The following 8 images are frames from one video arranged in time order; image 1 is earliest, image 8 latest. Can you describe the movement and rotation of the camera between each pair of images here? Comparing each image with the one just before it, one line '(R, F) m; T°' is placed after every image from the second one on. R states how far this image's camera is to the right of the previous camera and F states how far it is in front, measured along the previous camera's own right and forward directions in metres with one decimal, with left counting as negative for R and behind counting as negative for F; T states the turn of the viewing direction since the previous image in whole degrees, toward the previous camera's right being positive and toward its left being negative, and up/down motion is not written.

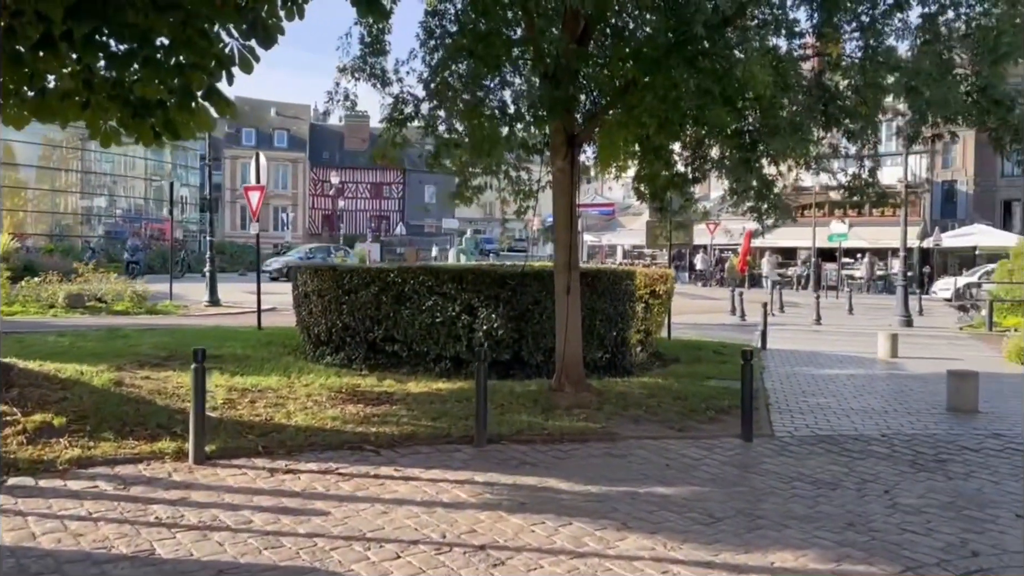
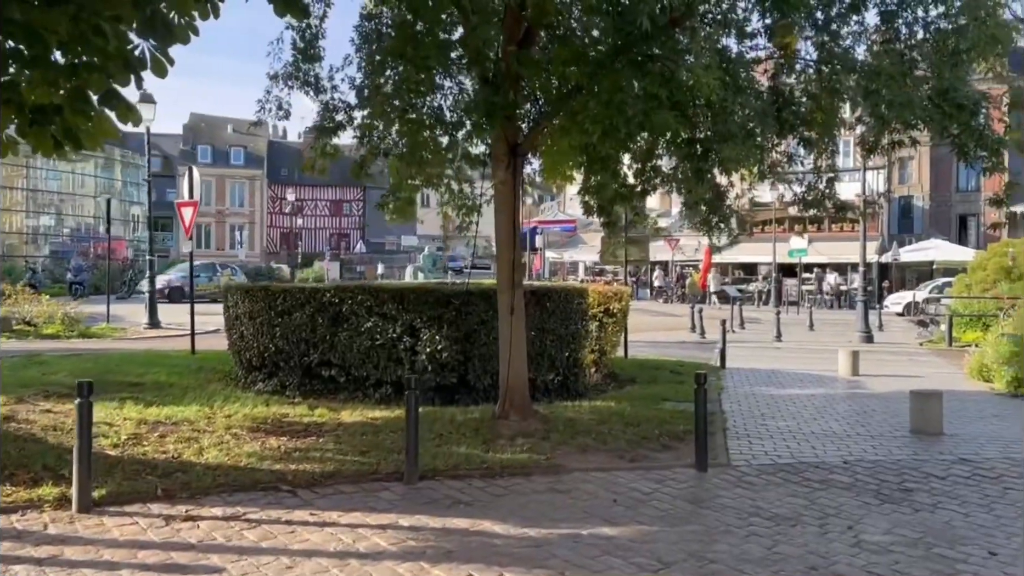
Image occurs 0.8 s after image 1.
(+0.3, +0.7) m; +2°
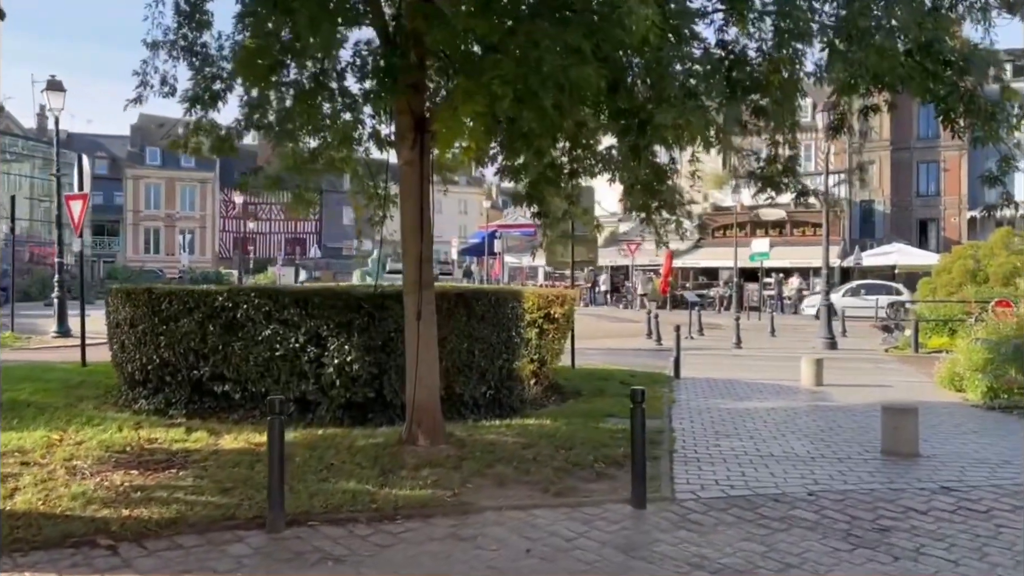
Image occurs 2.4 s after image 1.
(+0.6, +1.4) m; +2°
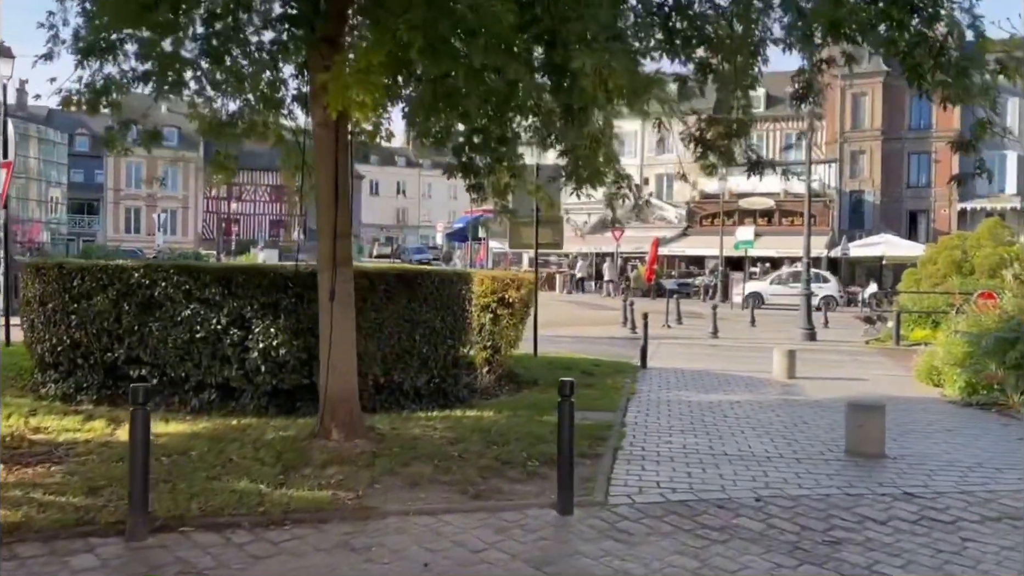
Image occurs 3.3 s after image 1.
(+0.6, +0.8) m; +1°
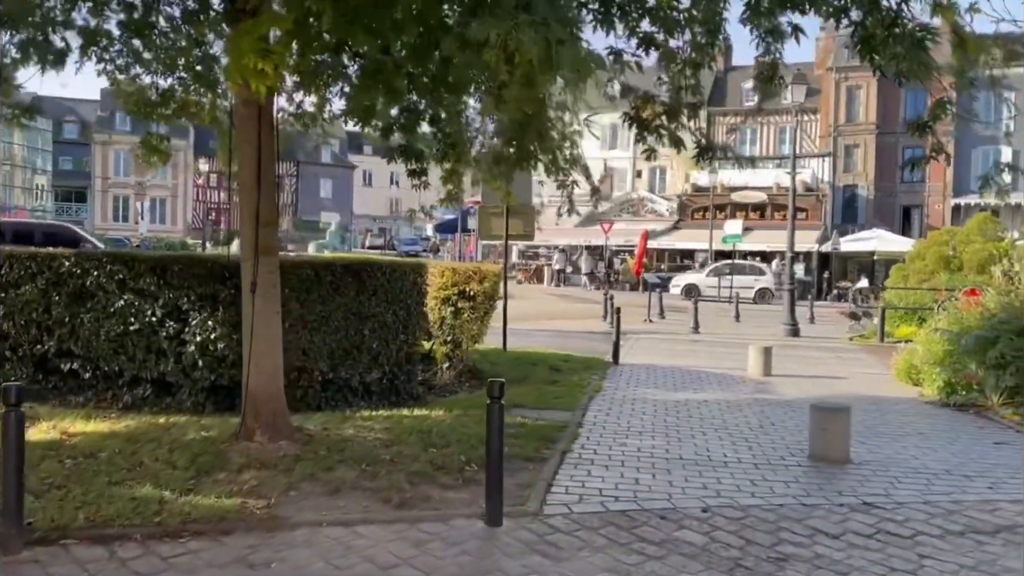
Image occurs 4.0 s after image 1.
(+0.5, +0.5) m; 0°
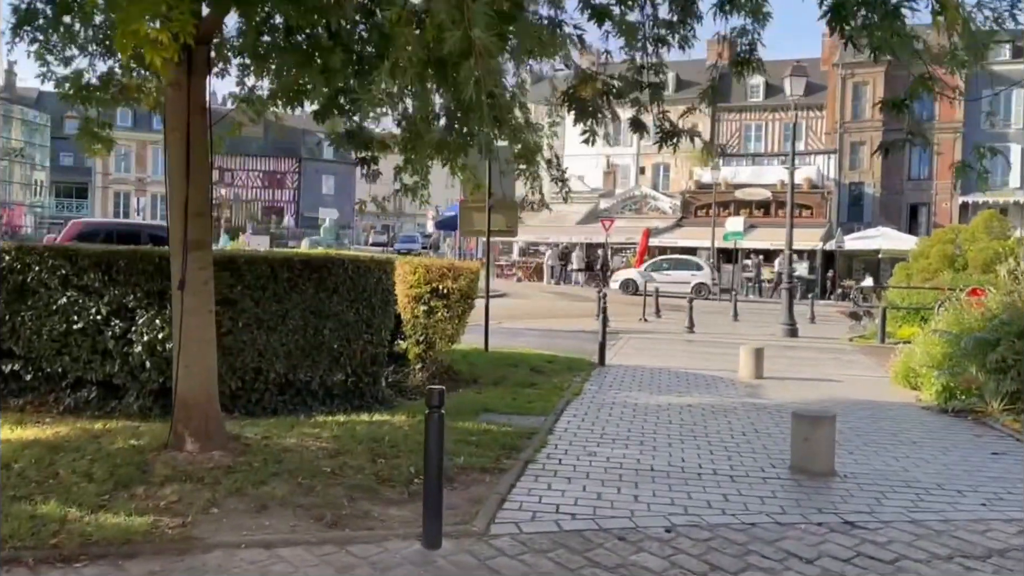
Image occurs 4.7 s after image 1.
(+0.4, +0.5) m; 0°
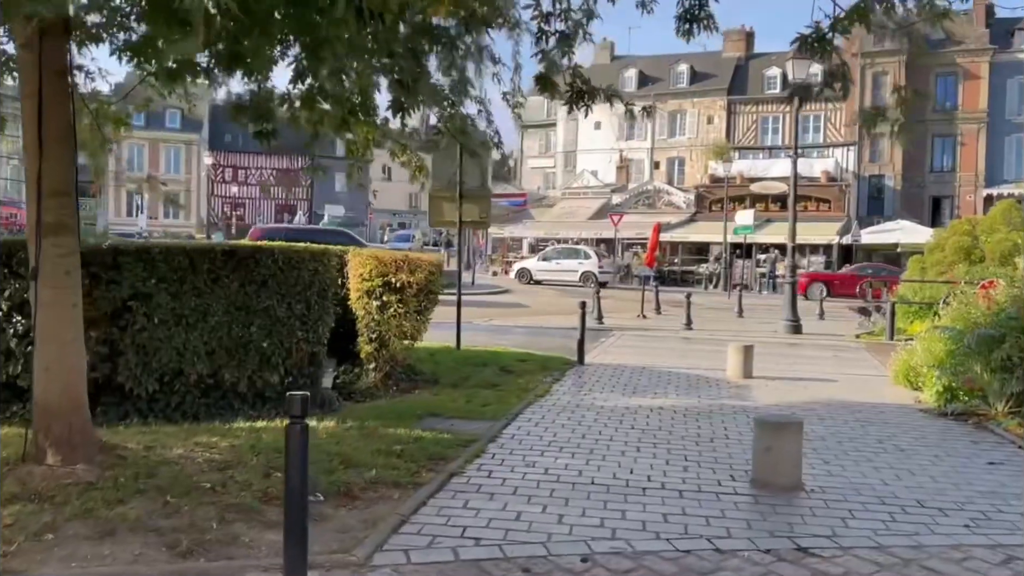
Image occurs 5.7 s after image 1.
(+0.8, +0.8) m; -2°
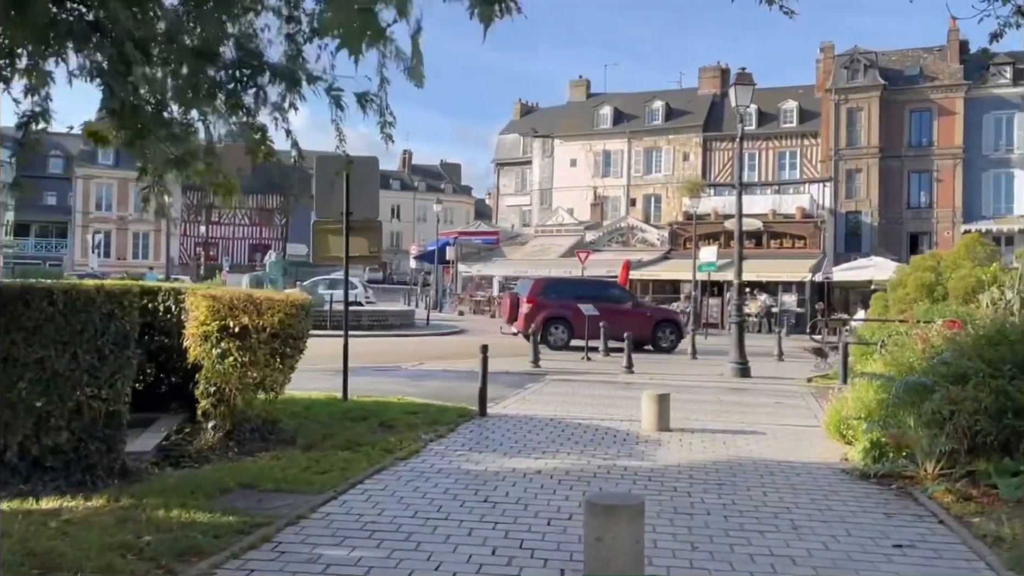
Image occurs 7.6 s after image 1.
(+1.4, +1.3) m; +1°
